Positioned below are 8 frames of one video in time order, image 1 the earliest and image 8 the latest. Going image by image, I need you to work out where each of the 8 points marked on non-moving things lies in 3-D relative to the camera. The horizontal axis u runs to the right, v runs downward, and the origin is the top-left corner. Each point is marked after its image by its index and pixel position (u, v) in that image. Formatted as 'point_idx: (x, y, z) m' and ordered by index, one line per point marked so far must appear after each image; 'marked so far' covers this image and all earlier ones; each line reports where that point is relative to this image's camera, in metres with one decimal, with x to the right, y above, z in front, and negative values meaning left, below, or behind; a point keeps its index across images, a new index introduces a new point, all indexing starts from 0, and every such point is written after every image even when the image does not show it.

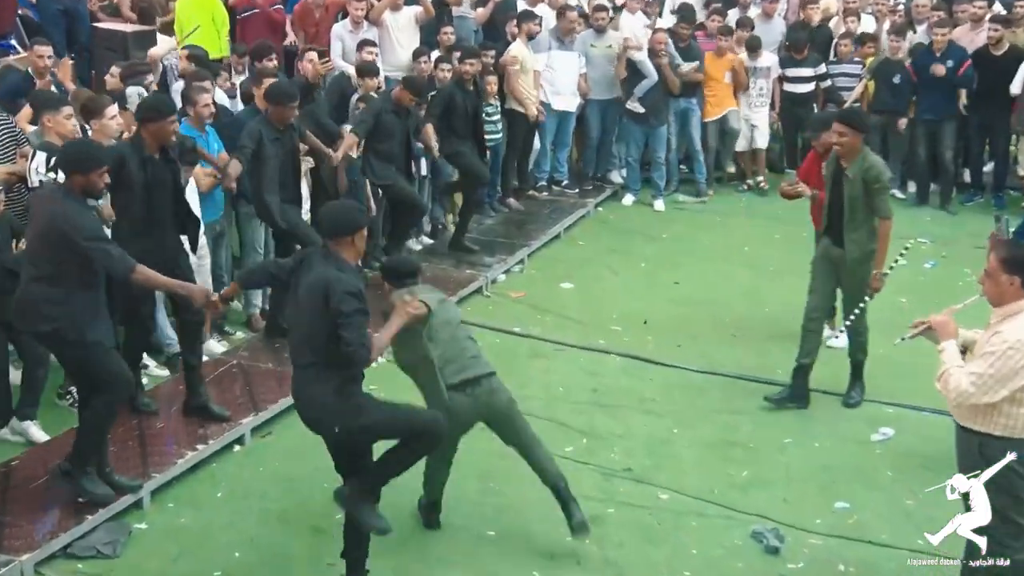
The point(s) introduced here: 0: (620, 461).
0: (+0.5, -0.9, +6.6) m
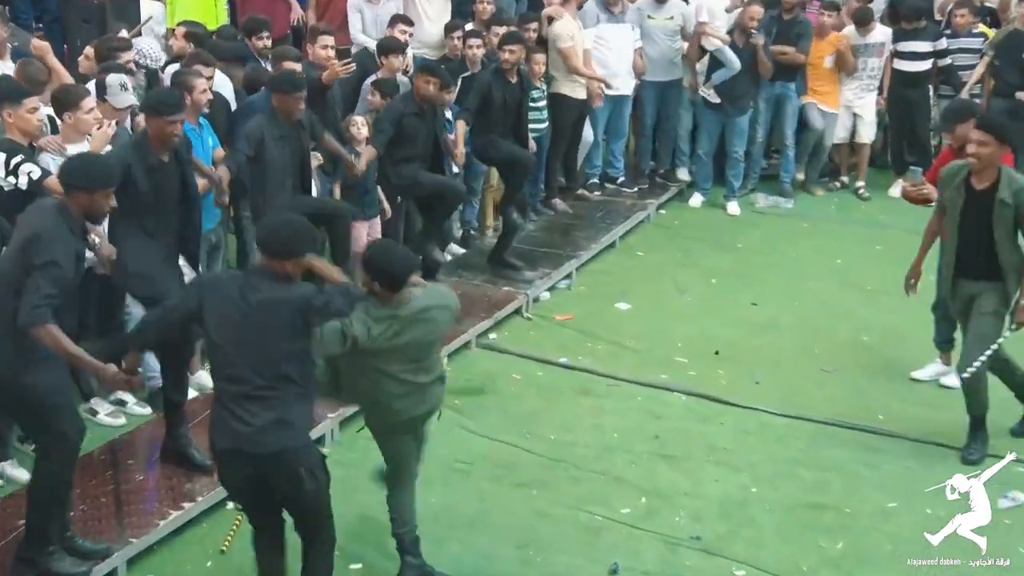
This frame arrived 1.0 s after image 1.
0: (+0.7, -1.0, +5.5) m
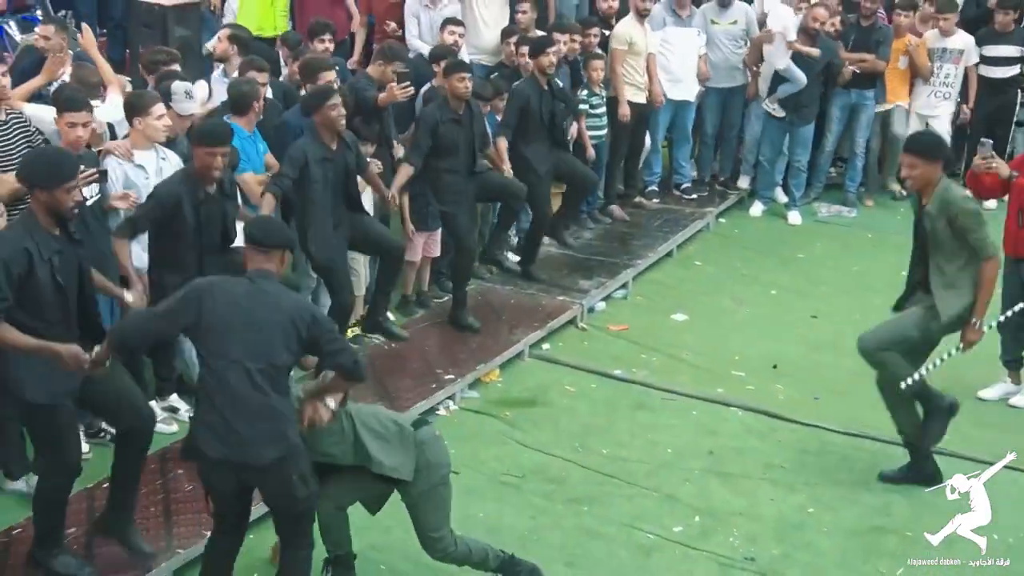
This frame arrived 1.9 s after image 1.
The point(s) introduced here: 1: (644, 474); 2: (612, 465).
0: (+0.9, -1.1, +5.4) m
1: (+0.6, -0.7, +6.1) m
2: (+0.4, -0.7, +6.0) m
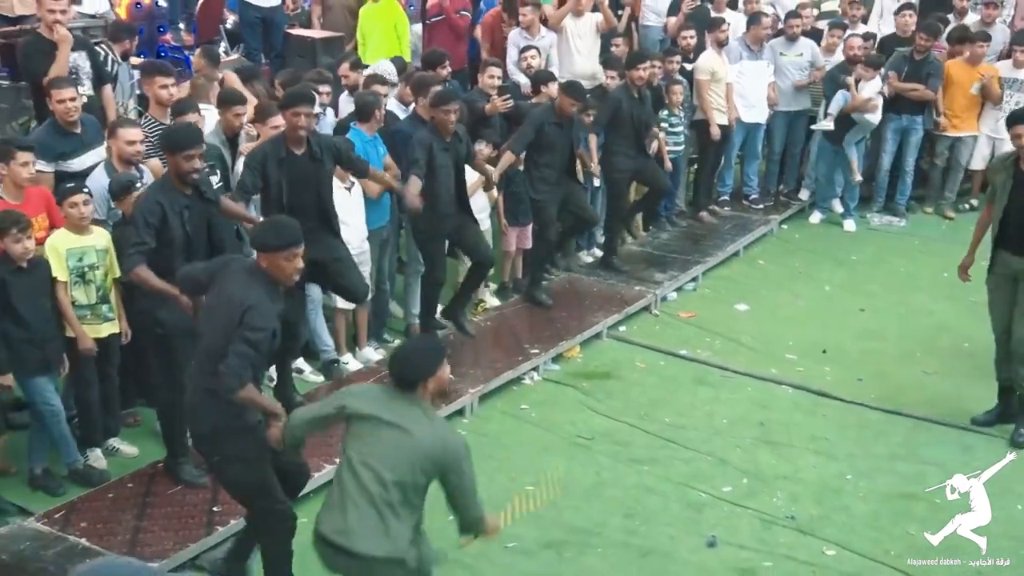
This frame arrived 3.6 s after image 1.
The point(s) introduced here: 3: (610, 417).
0: (+1.3, -1.0, +6.0) m
1: (+1.0, -0.7, +6.8) m
2: (+0.8, -0.7, +6.7) m
3: (+0.5, -0.6, +7.1) m
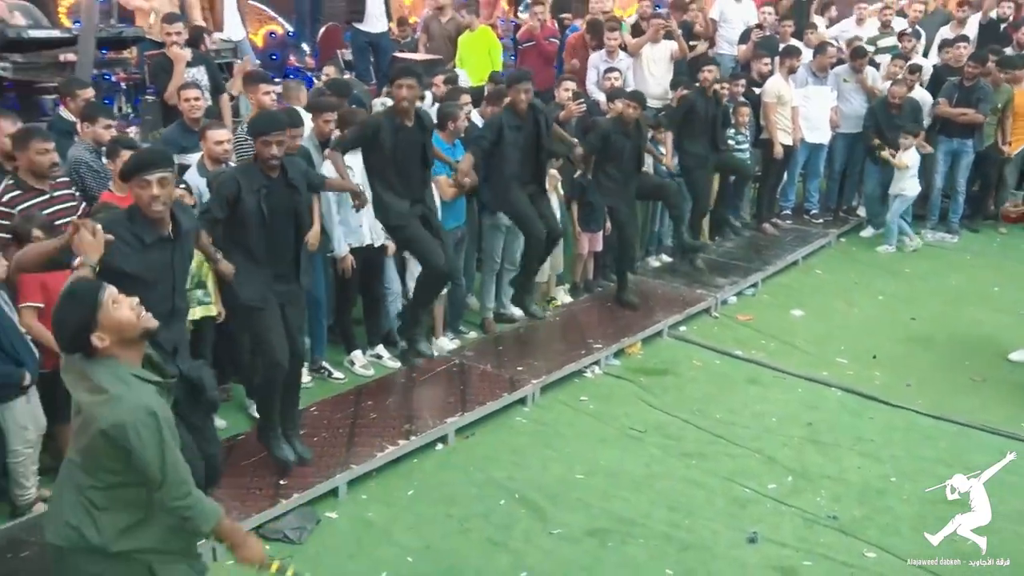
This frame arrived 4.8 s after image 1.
0: (+1.5, -1.0, +6.1) m
1: (+1.3, -0.8, +7.0) m
2: (+1.1, -0.7, +6.9) m
3: (+0.9, -0.7, +7.3) m
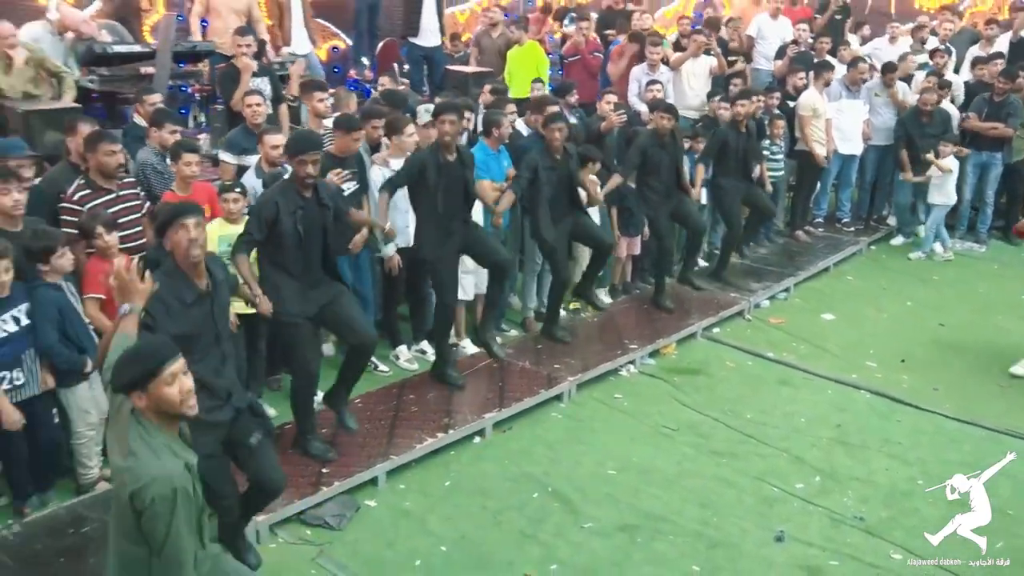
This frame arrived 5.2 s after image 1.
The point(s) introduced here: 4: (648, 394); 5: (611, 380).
0: (+1.6, -1.0, +6.3) m
1: (+1.5, -0.8, +7.2) m
2: (+1.3, -0.7, +7.0) m
3: (+1.1, -0.7, +7.5) m
4: (+0.8, -0.7, +7.8) m
5: (+0.6, -0.6, +8.2) m
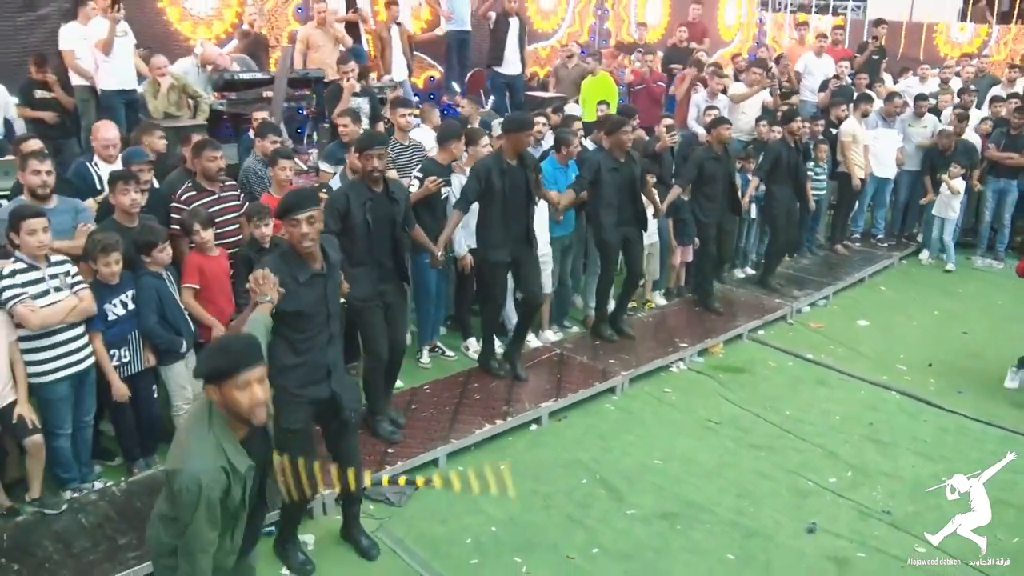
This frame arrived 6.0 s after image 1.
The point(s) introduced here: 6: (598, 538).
0: (+1.9, -1.1, +6.7) m
1: (+1.8, -0.9, +7.6) m
2: (+1.6, -0.8, +7.5) m
3: (+1.4, -0.8, +8.0) m
4: (+1.2, -0.7, +8.3) m
5: (+1.0, -0.6, +8.7) m
6: (+0.4, -1.3, +6.5) m
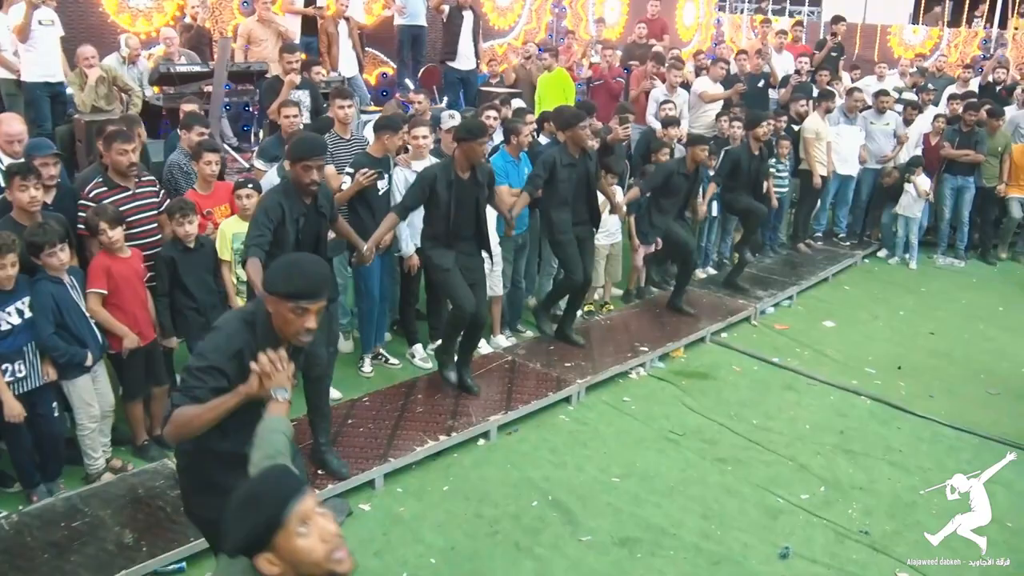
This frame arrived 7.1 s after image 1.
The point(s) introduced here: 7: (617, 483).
0: (+1.6, -1.1, +6.1) m
1: (+1.5, -0.9, +7.0) m
2: (+1.3, -0.8, +6.9) m
3: (+1.1, -0.8, +7.4) m
4: (+0.9, -0.7, +7.7) m
5: (+0.7, -0.6, +8.1) m
6: (+0.2, -1.3, +5.9) m
7: (+0.6, -1.0, +6.8) m
